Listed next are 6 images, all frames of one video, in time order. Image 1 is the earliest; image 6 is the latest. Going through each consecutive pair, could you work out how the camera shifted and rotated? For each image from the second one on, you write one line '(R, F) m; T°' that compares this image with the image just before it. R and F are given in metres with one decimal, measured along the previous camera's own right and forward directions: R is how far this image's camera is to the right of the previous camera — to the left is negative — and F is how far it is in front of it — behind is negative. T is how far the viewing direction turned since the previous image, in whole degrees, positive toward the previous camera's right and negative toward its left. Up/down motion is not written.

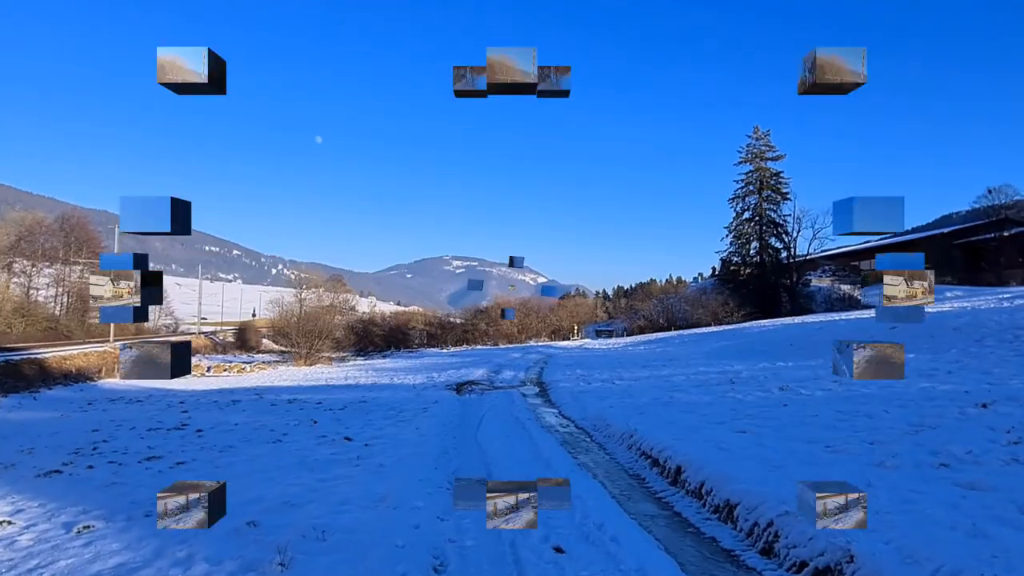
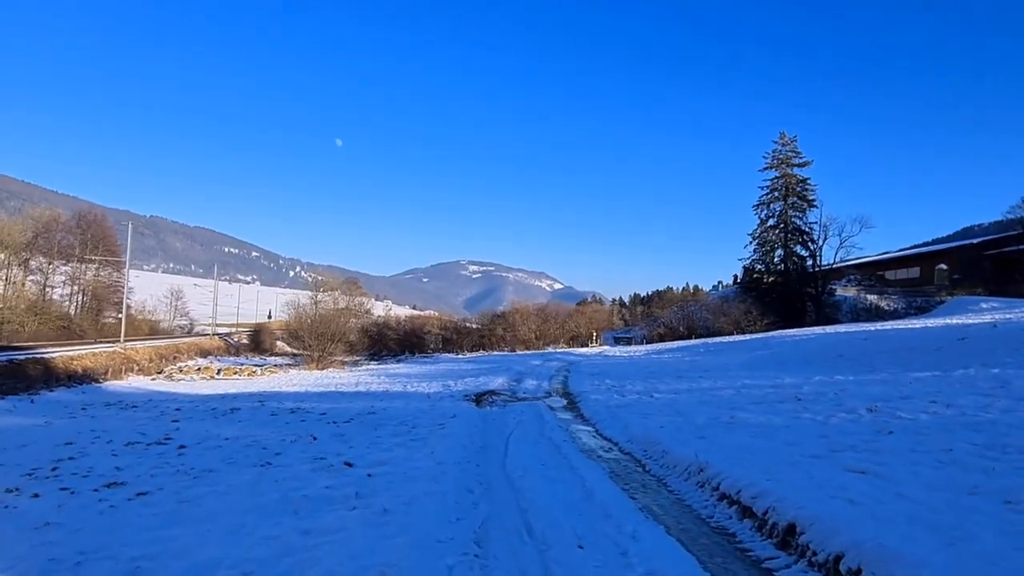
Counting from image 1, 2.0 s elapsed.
(-0.3, +1.8) m; -1°
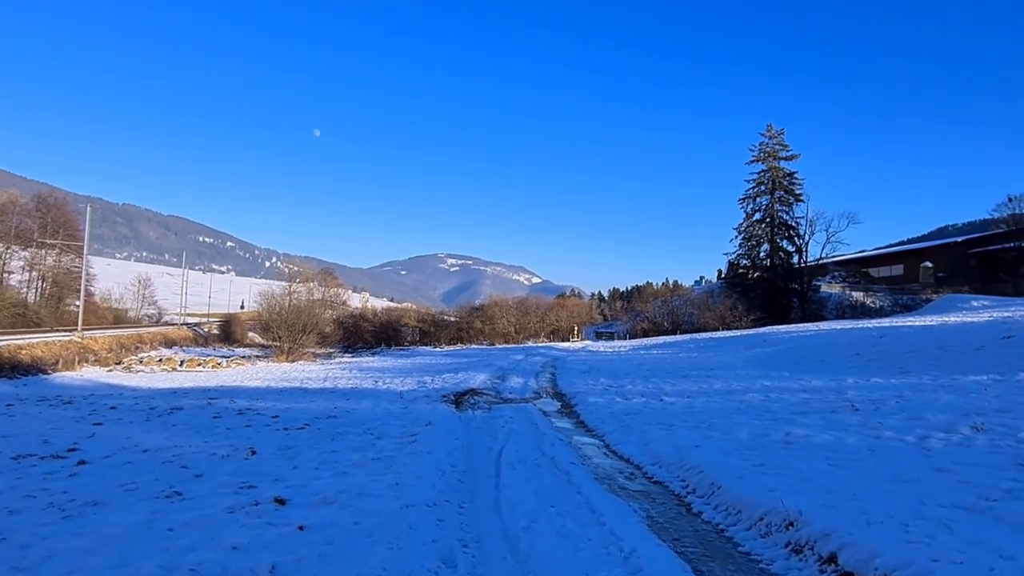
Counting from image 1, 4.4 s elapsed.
(-0.2, +2.4) m; +2°
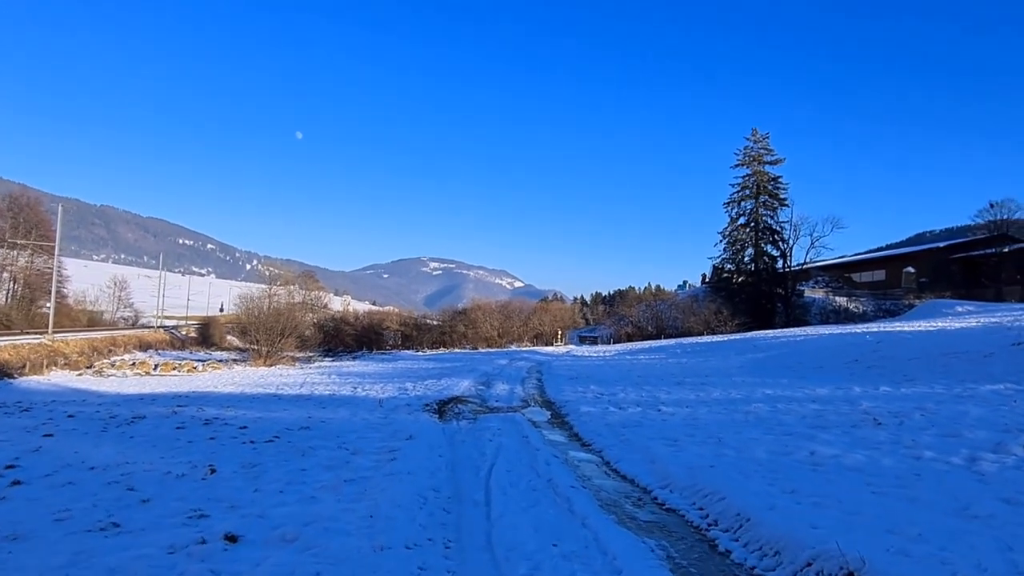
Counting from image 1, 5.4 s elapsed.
(-0.1, +0.9) m; +2°
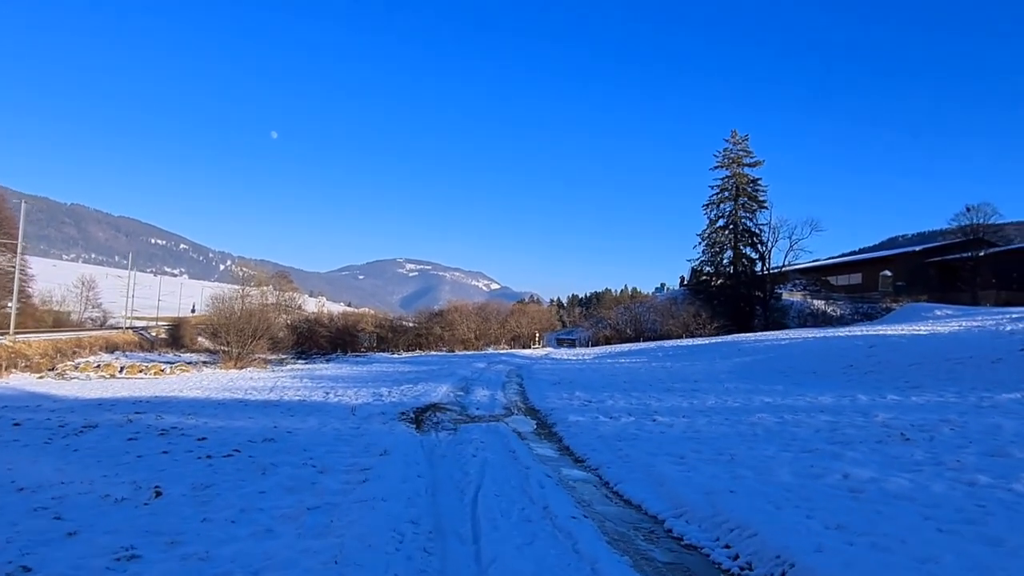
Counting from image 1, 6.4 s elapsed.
(-0.1, +1.0) m; +2°
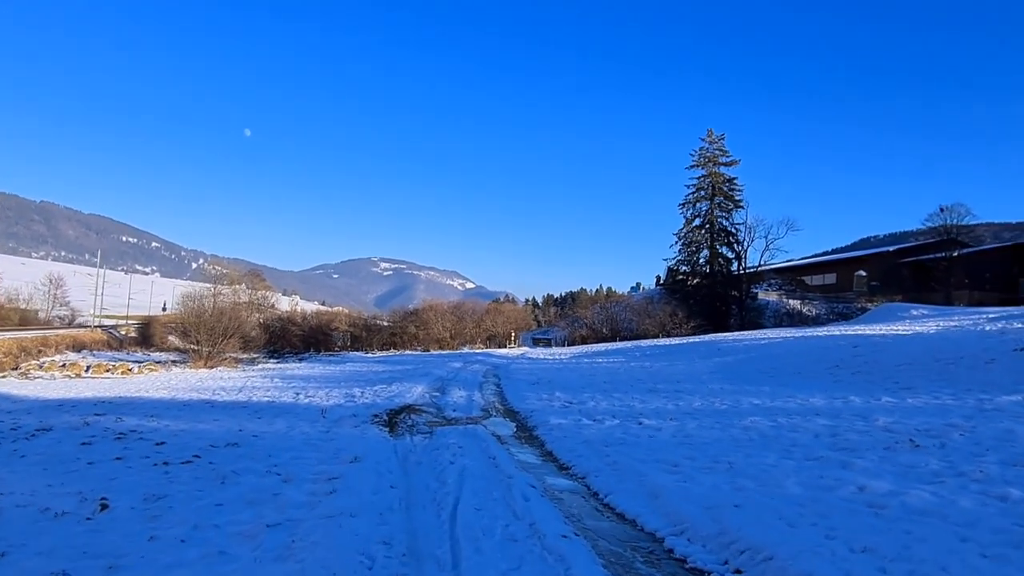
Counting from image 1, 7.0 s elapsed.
(-0.1, +0.6) m; +2°
